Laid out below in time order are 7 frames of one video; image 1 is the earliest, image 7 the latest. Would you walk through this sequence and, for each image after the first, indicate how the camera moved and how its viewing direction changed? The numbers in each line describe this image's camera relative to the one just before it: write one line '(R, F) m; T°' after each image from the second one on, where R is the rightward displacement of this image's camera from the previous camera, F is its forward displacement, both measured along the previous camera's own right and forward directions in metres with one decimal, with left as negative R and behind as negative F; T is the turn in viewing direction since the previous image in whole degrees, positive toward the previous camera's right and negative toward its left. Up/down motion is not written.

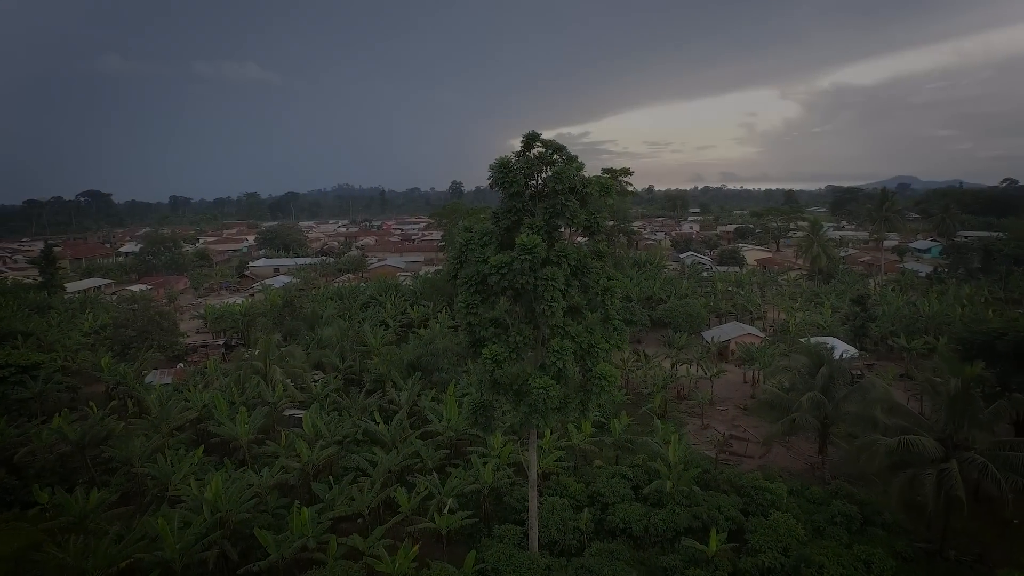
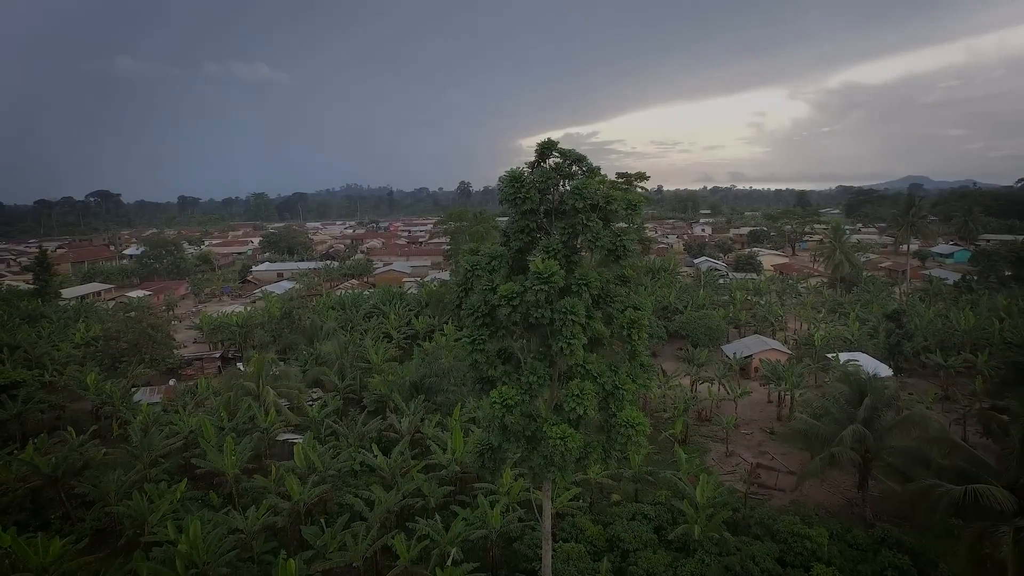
(-0.1, +1.0) m; -1°
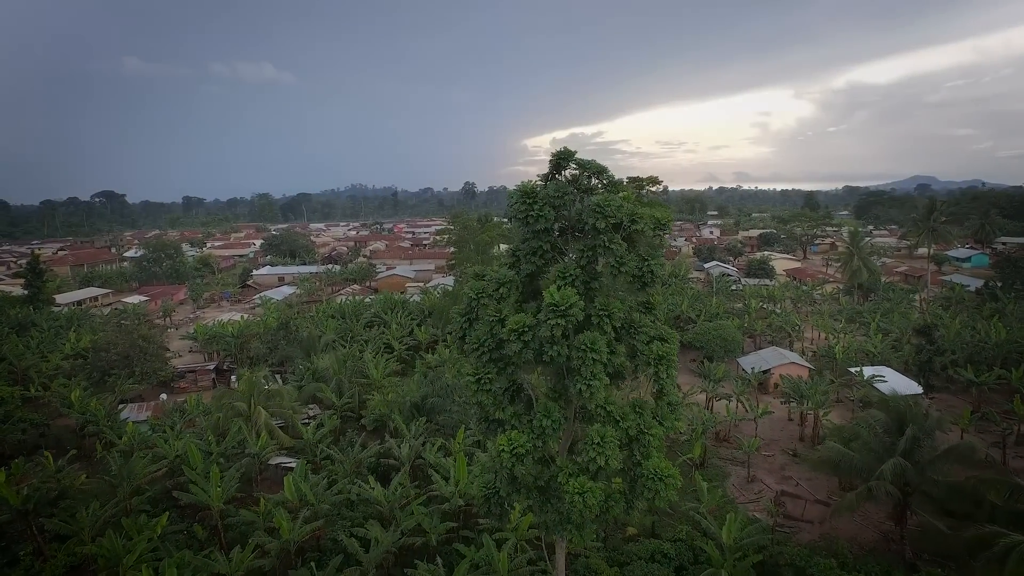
(-0.1, +0.8) m; 0°
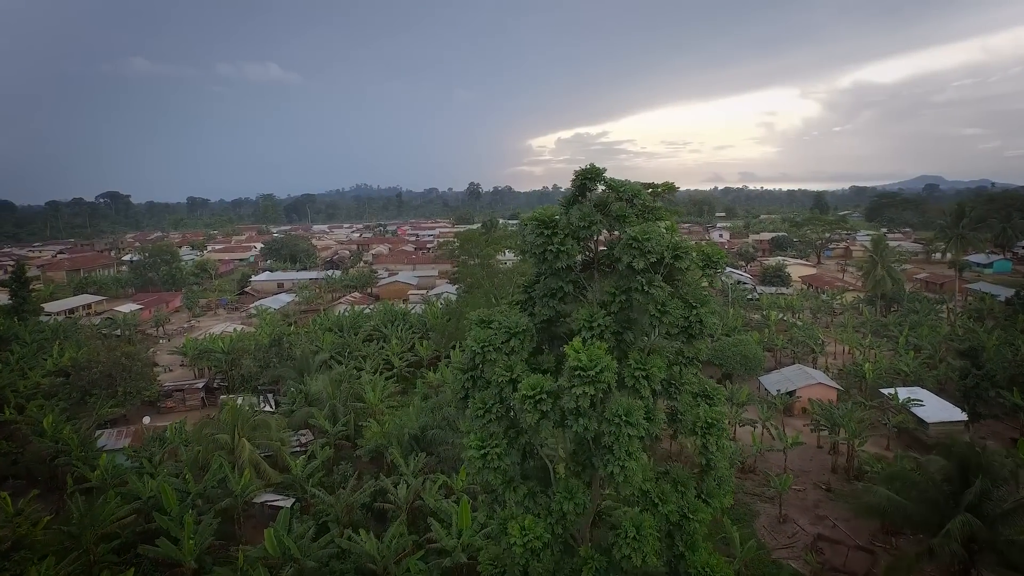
(-0.1, +1.1) m; -1°
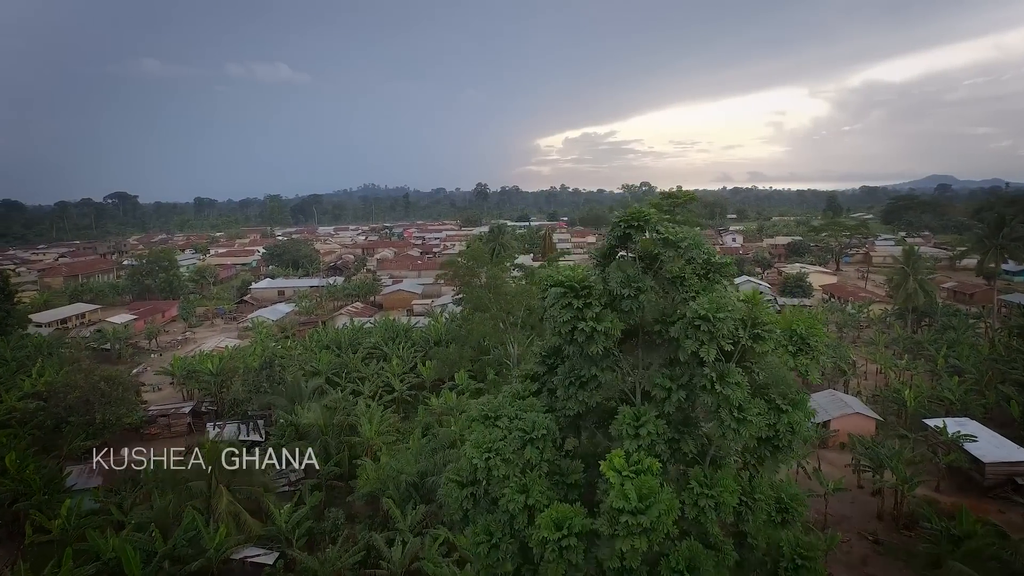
(-0.1, +1.3) m; -1°
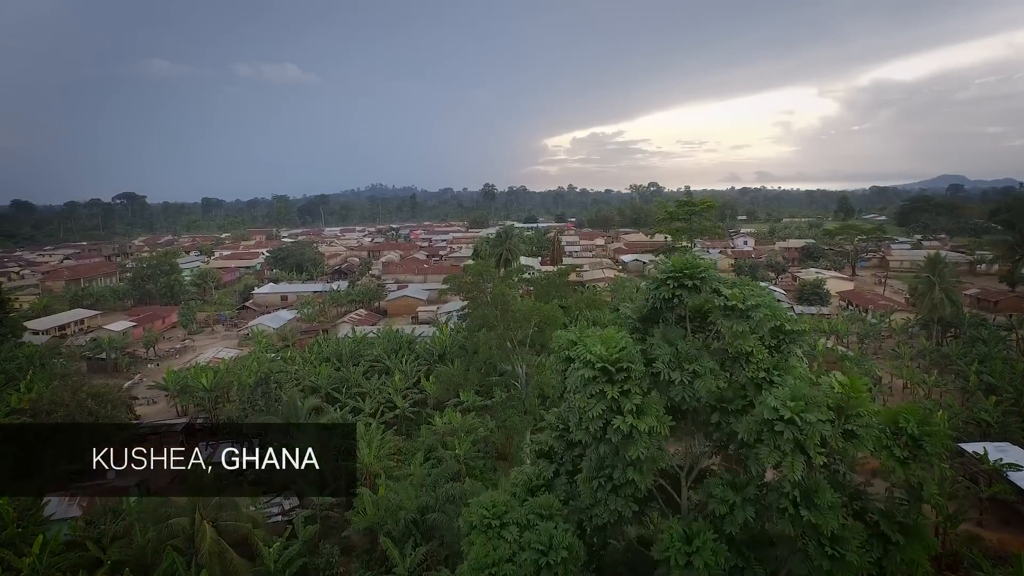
(0.0, +0.8) m; -1°
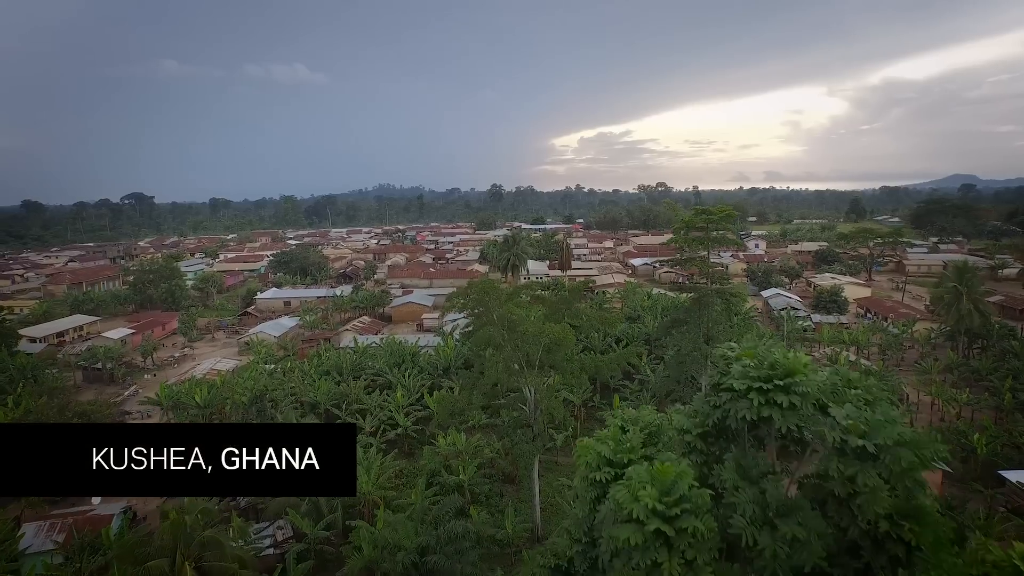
(0.0, +0.8) m; -1°
